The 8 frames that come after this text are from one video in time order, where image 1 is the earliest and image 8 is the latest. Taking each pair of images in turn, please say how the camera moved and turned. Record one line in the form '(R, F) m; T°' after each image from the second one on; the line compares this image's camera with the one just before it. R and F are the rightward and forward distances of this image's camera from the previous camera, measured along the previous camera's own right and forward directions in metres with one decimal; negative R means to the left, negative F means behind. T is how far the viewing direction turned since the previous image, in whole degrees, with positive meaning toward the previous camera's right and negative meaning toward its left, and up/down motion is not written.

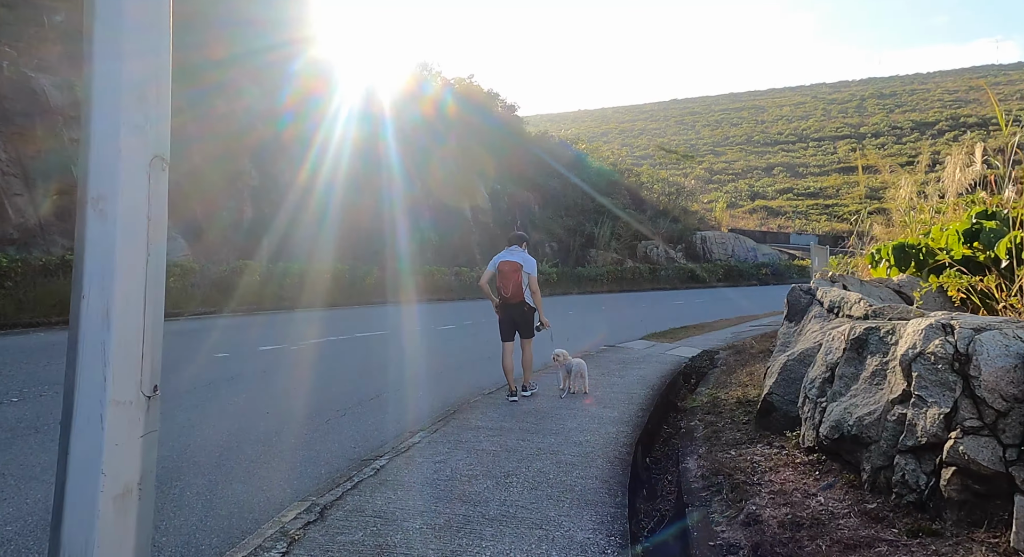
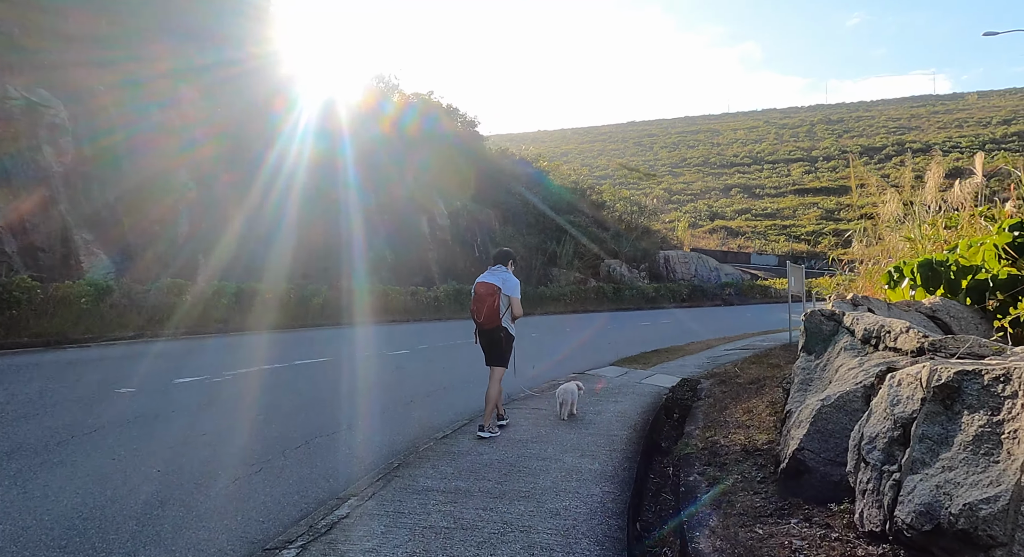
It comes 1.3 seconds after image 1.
(0.0, +1.0) m; +3°
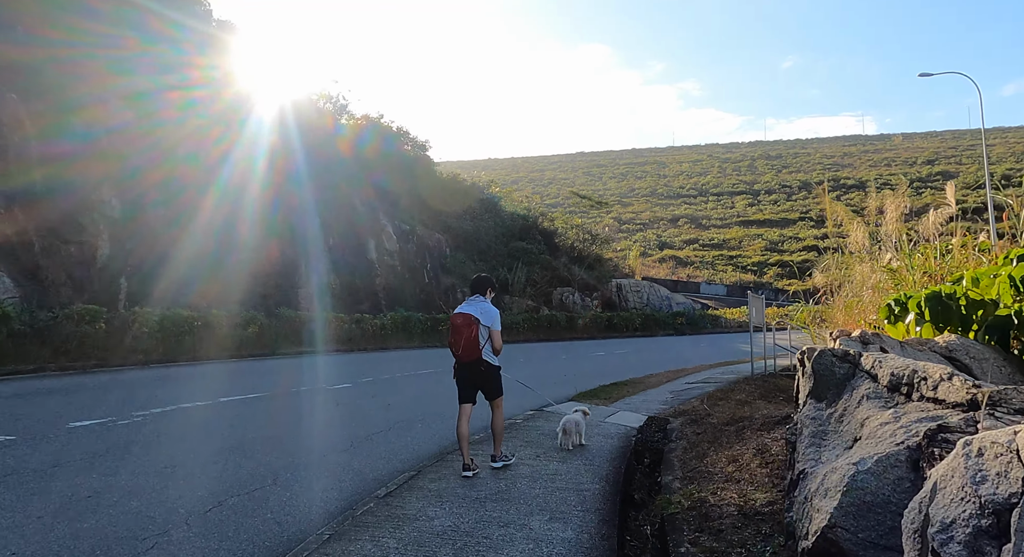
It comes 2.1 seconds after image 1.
(-0.1, +0.7) m; +4°
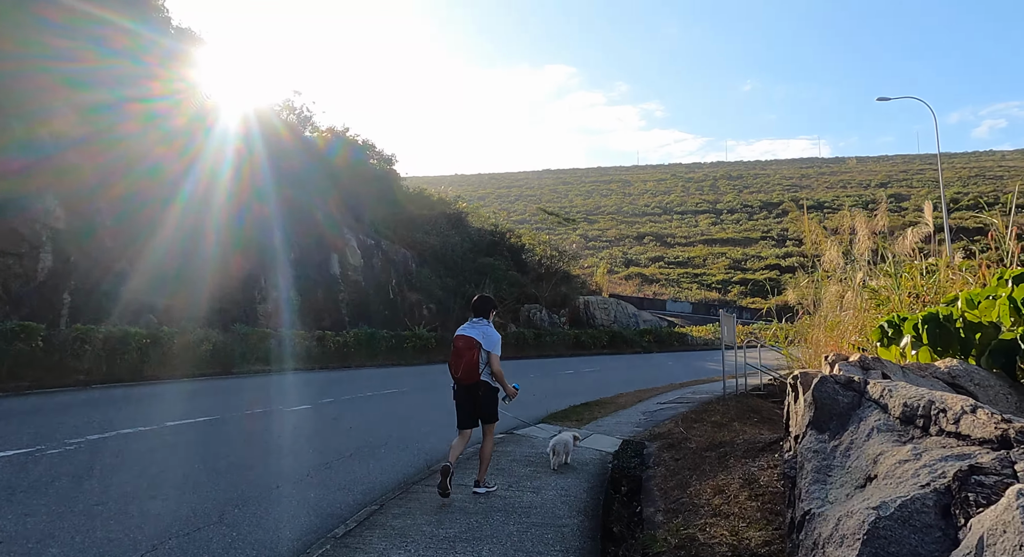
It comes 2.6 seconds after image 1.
(0.0, +0.4) m; +3°
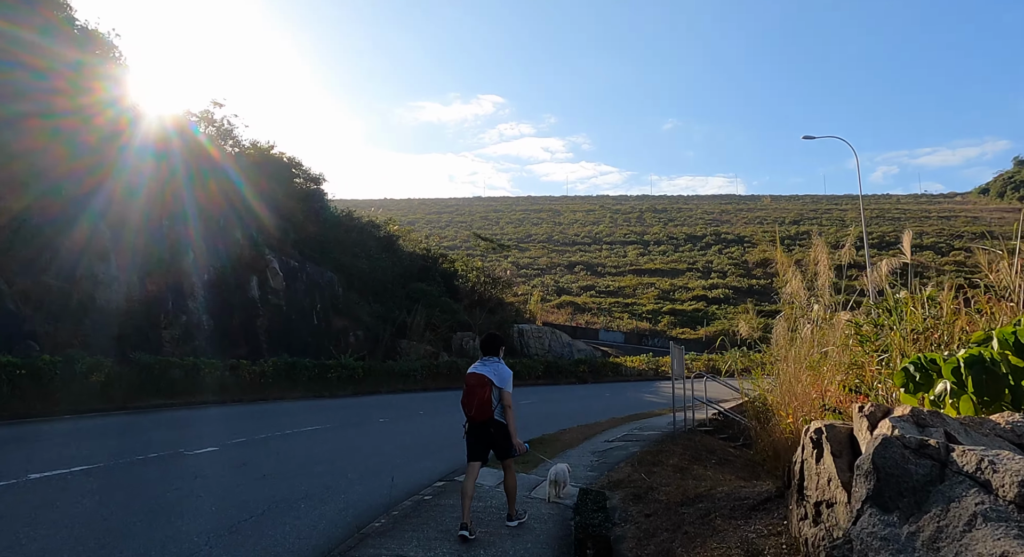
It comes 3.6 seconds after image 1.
(-0.2, +0.9) m; +6°
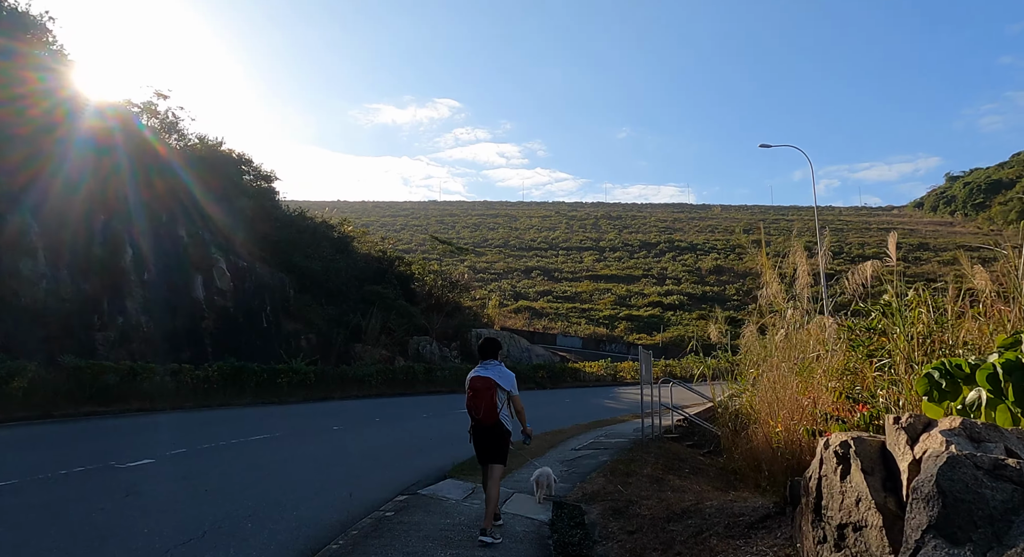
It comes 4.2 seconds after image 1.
(-0.2, +0.5) m; +4°
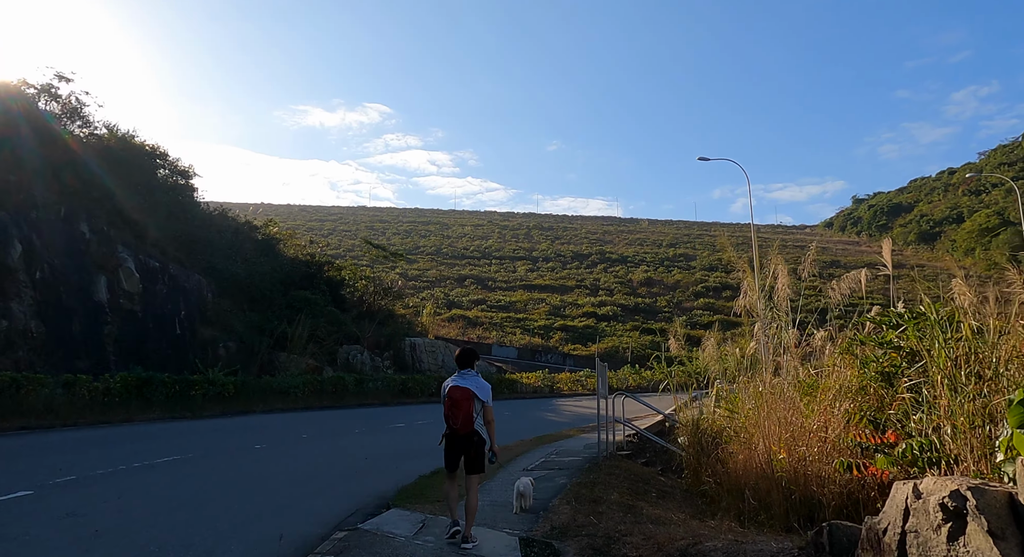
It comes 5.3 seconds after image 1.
(-0.3, +0.9) m; +6°
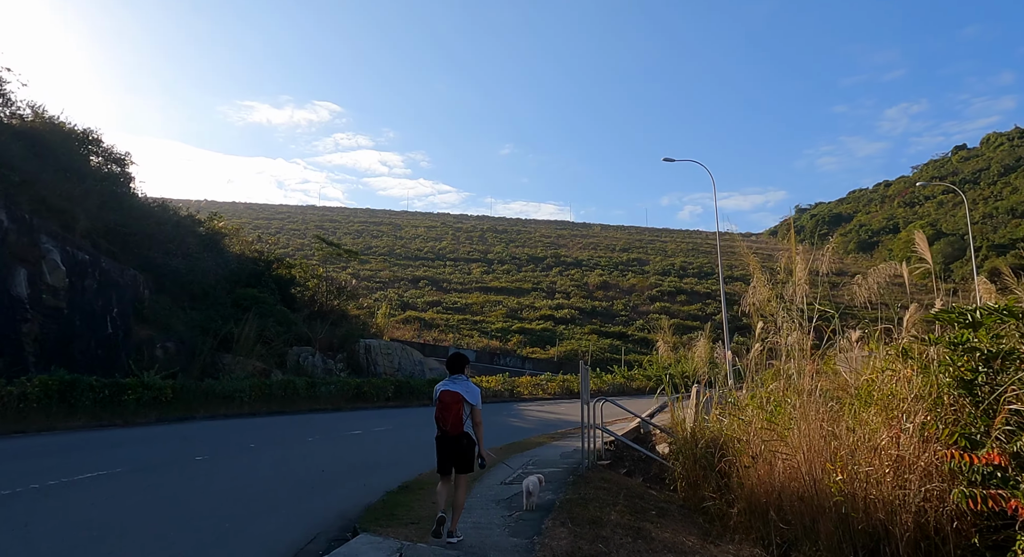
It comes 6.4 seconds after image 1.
(-0.4, +0.9) m; +4°
